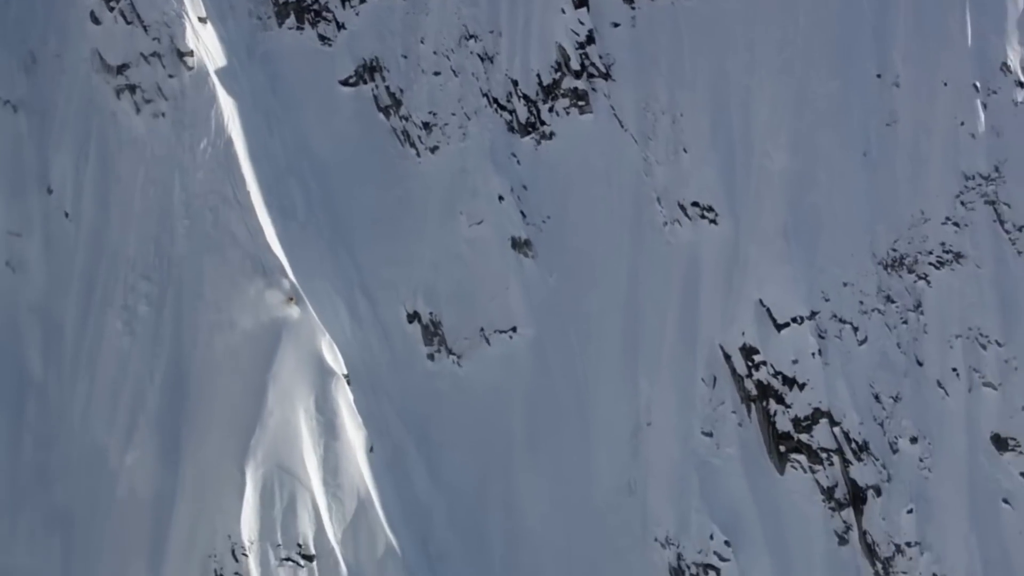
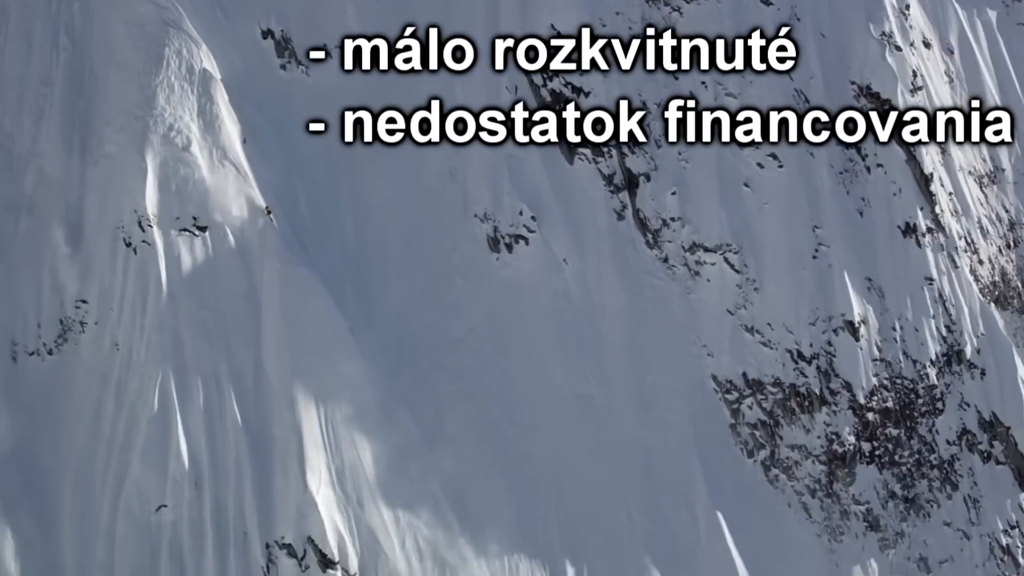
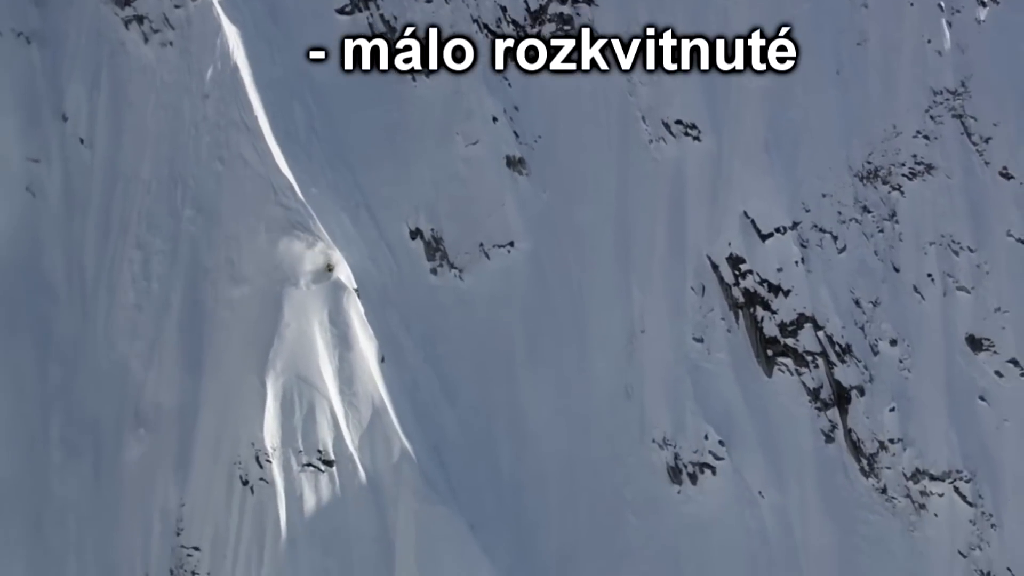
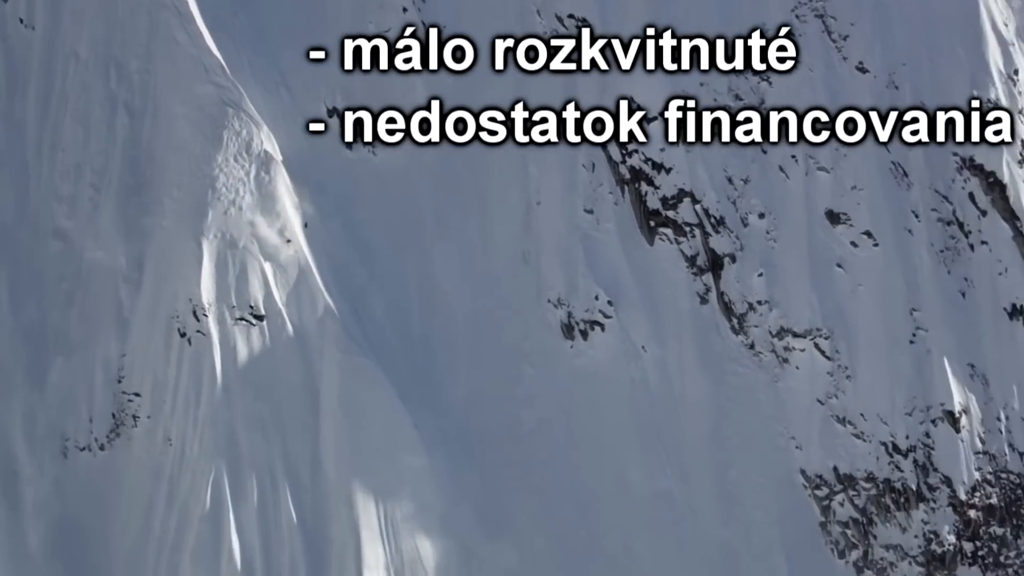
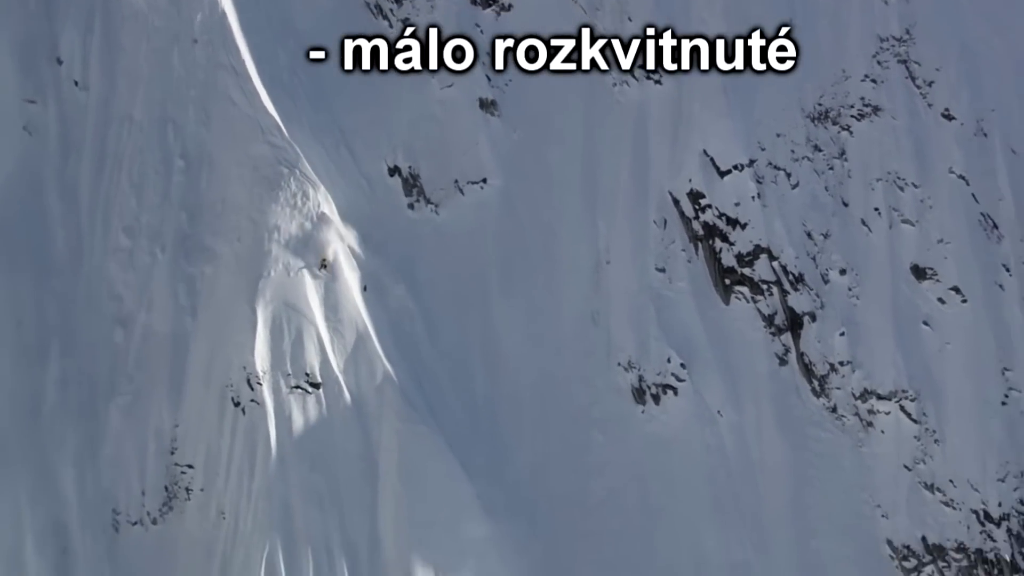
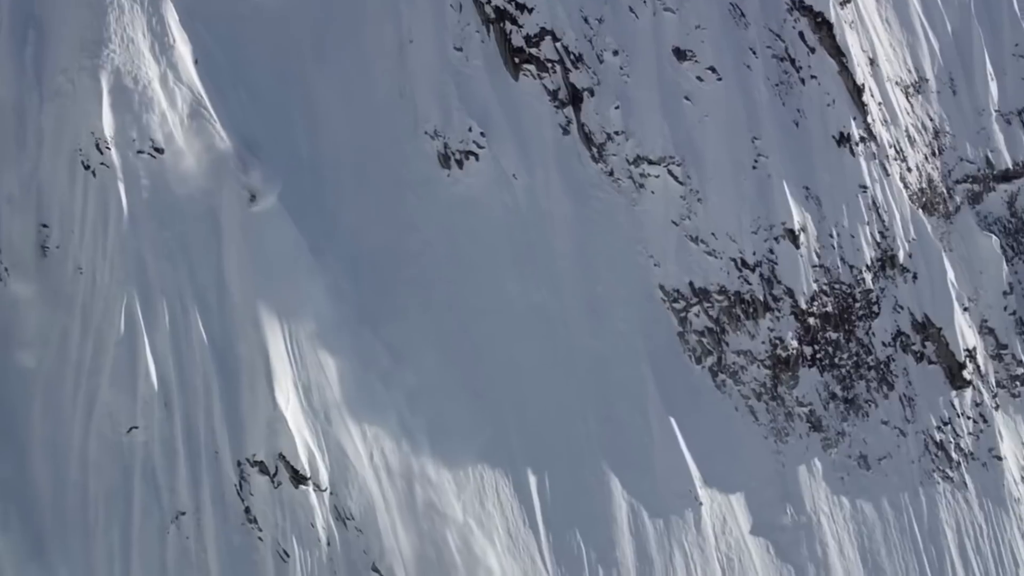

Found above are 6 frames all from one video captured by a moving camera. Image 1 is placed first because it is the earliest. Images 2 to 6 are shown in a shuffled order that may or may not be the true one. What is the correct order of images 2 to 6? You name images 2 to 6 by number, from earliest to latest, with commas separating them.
3, 5, 4, 2, 6
